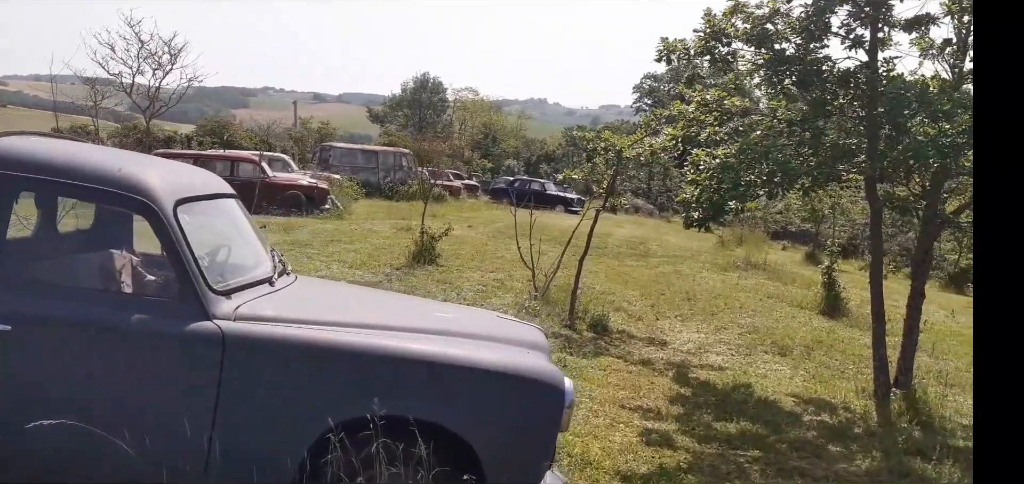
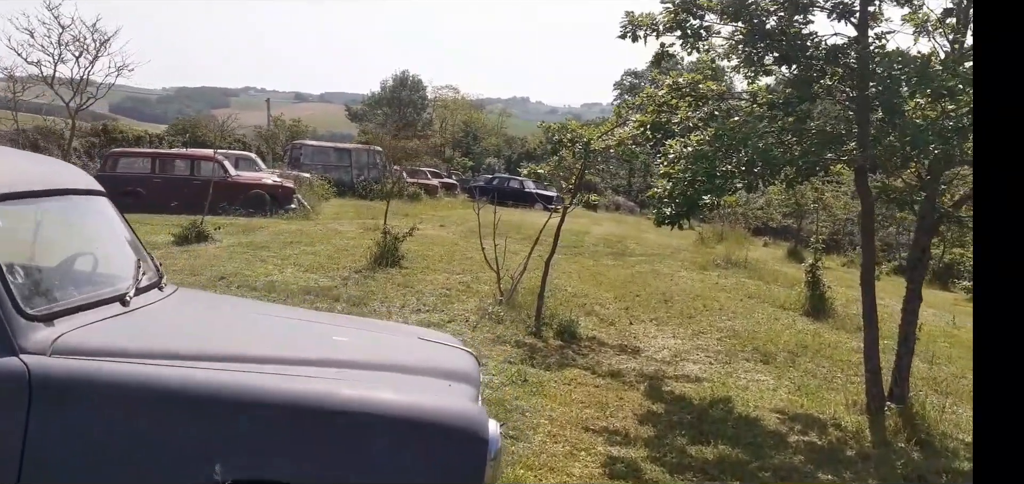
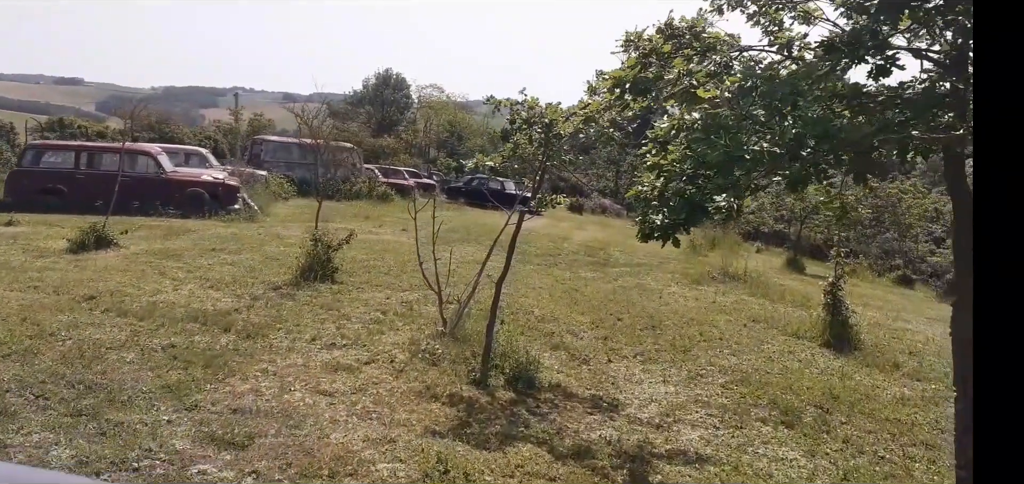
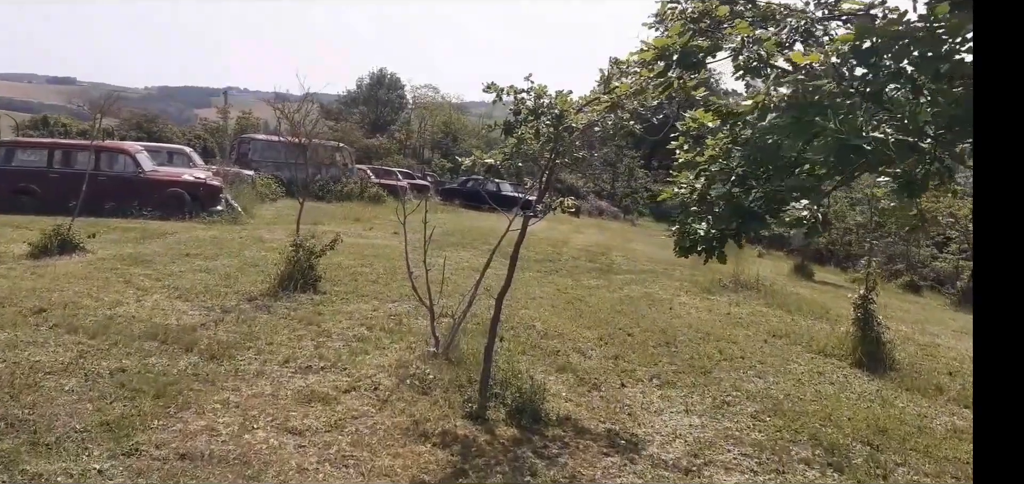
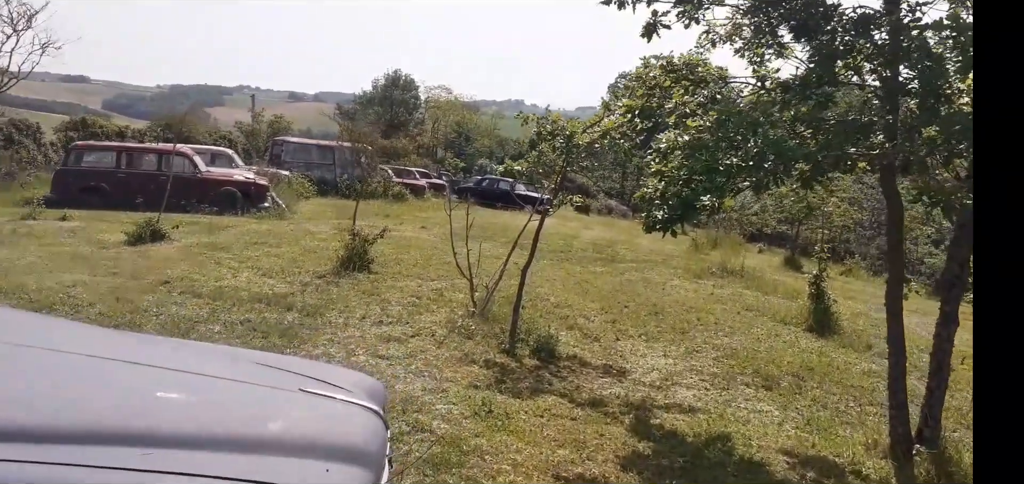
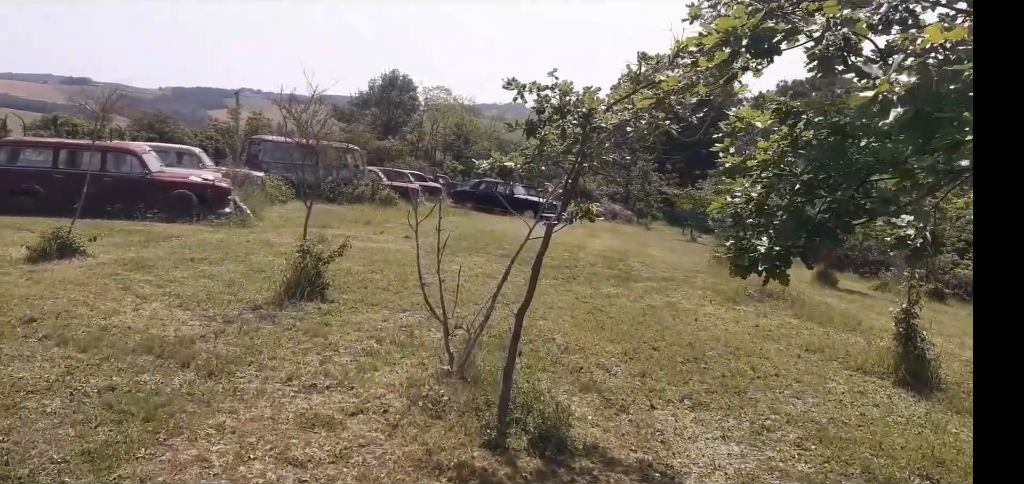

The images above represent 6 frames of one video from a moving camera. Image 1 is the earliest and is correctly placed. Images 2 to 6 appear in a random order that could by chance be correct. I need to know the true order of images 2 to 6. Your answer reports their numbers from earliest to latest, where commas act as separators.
2, 5, 3, 4, 6
